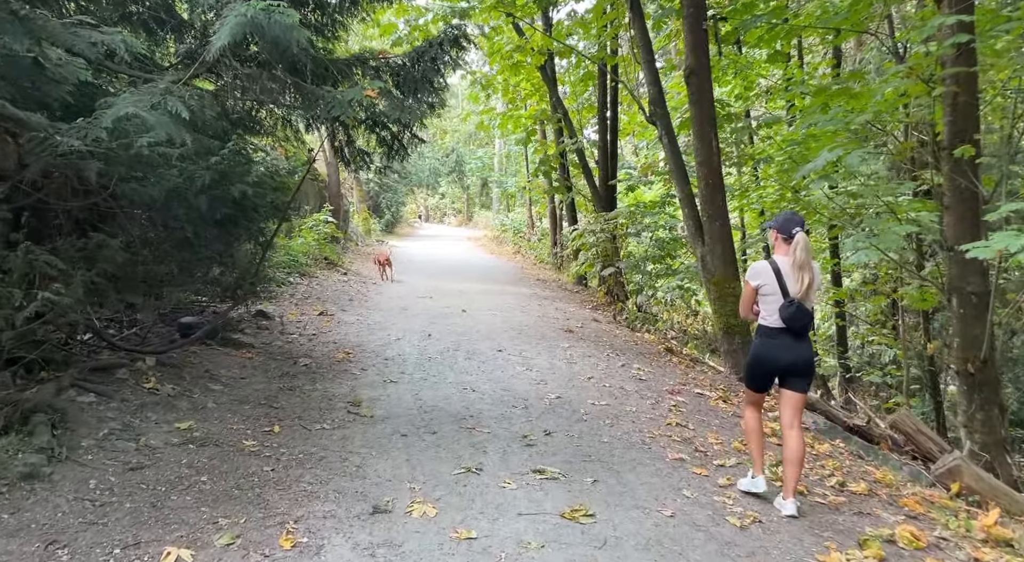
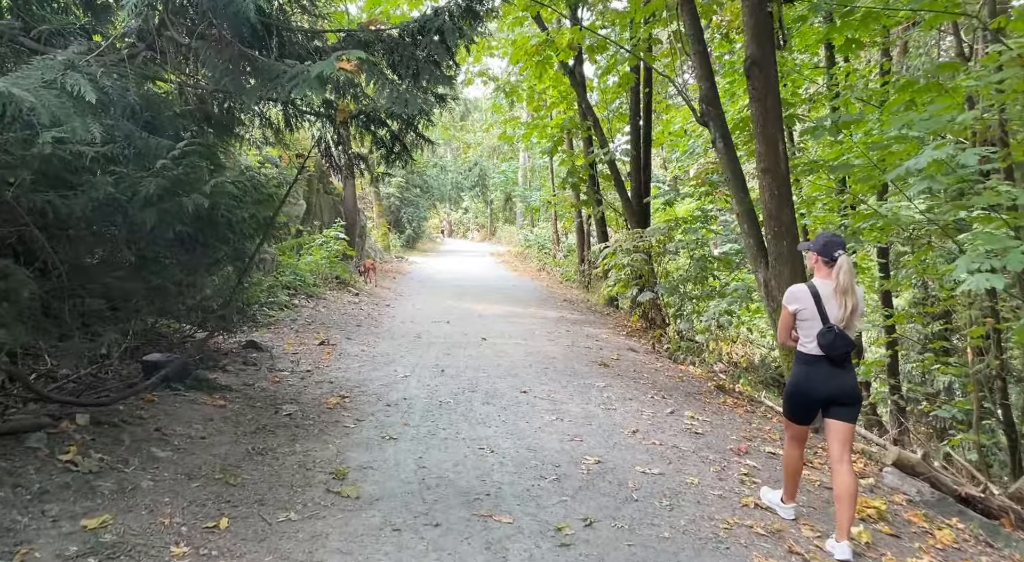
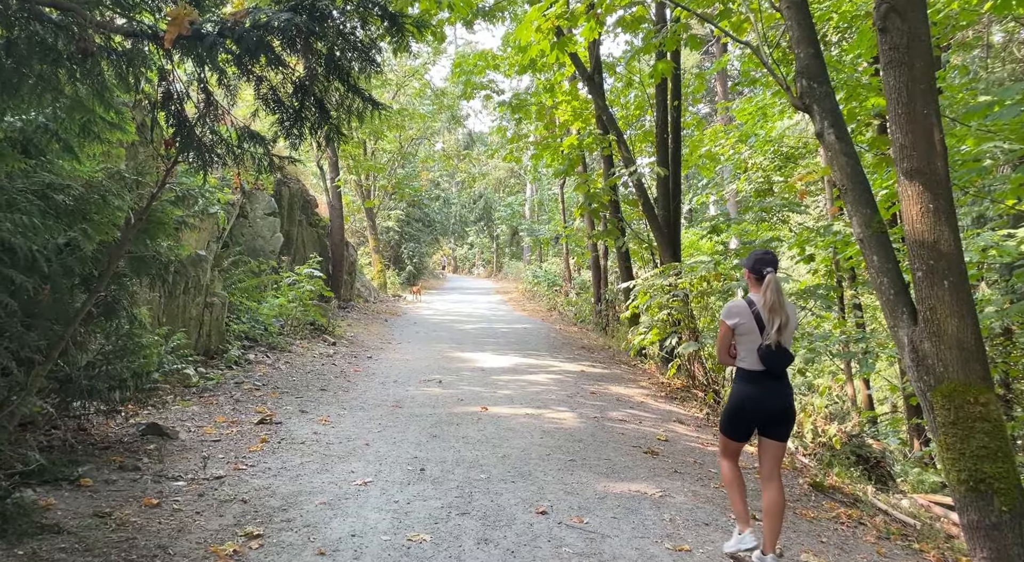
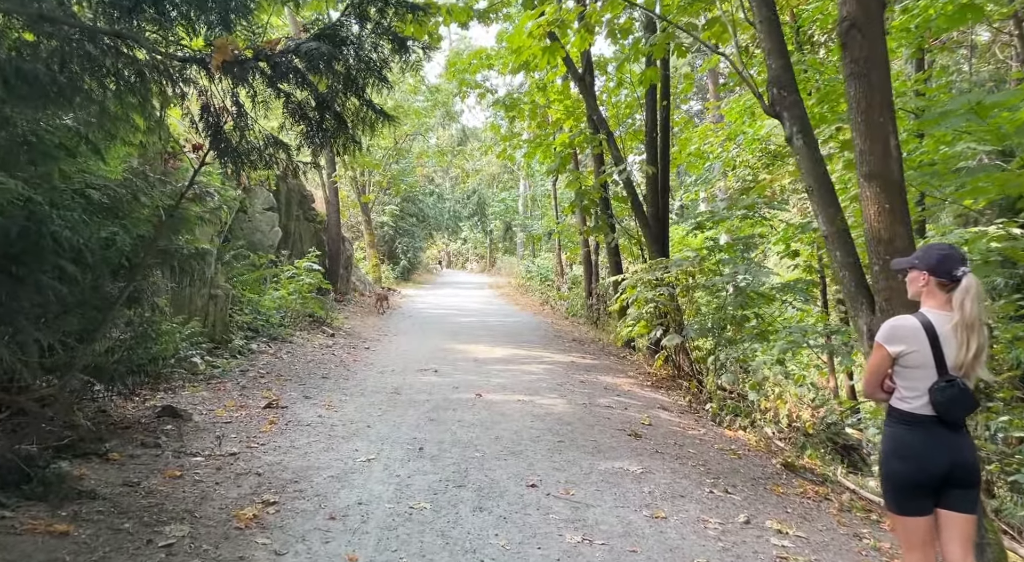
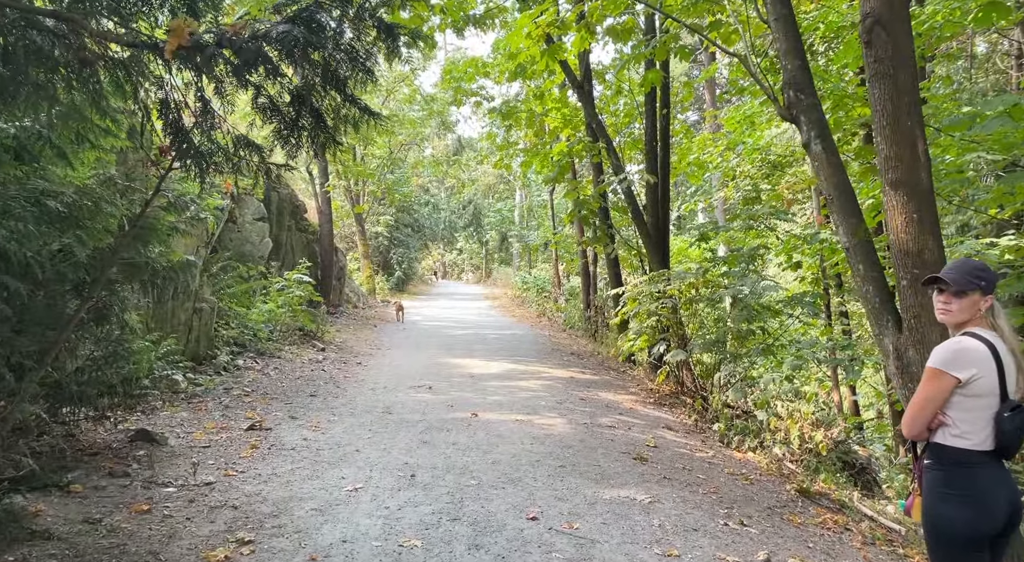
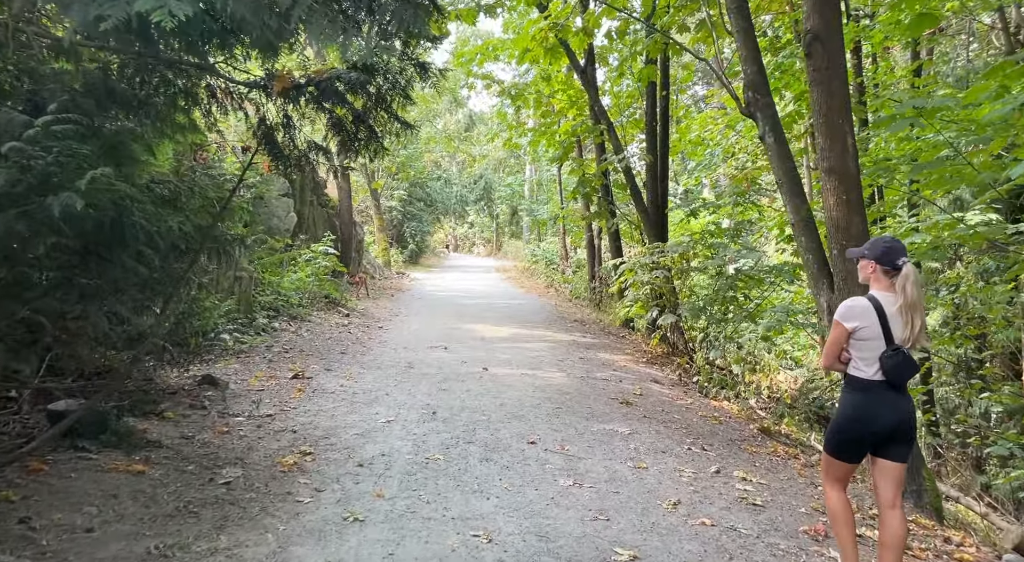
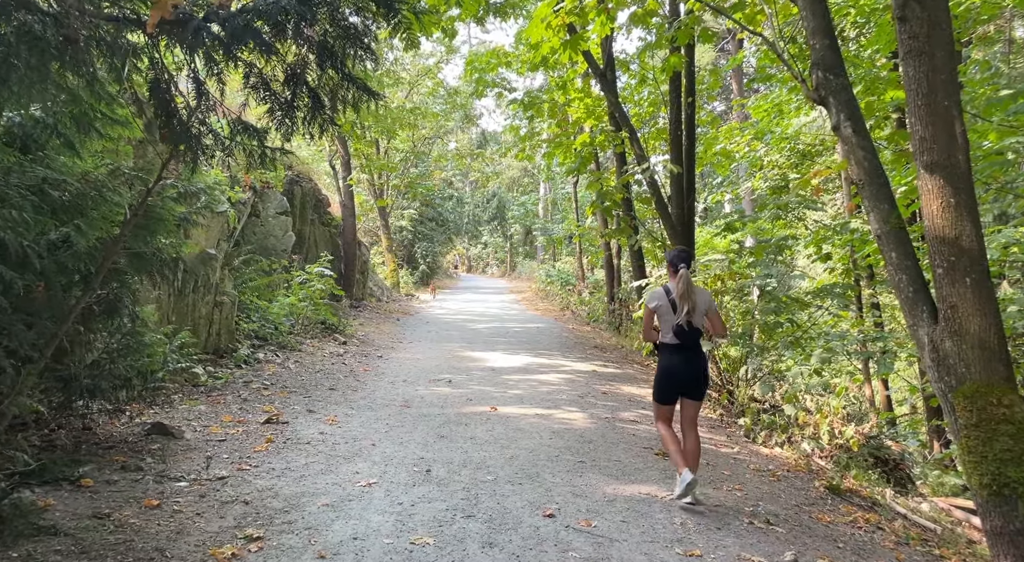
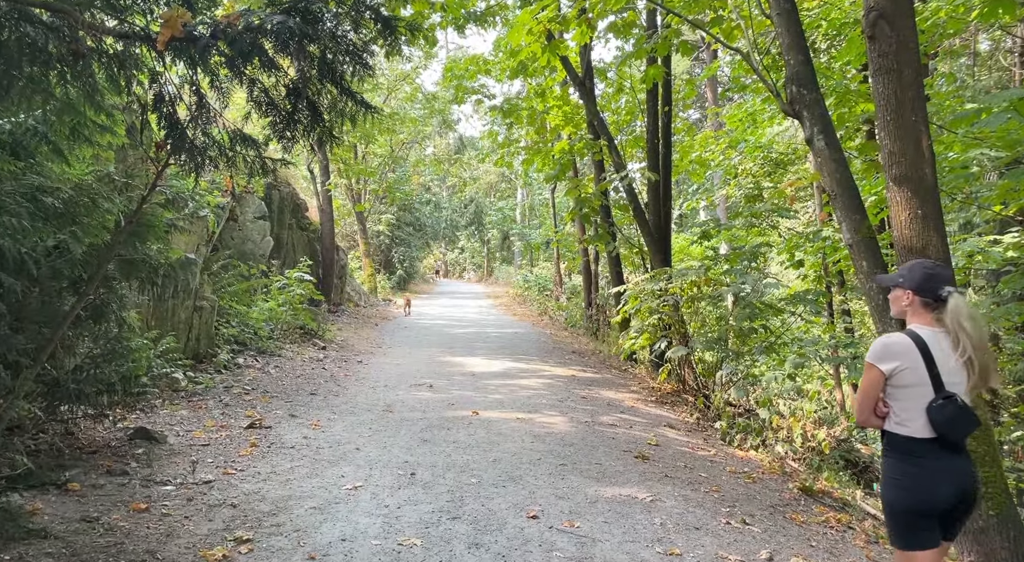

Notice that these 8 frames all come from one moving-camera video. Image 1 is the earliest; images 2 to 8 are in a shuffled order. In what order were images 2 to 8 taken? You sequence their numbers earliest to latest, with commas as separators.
2, 6, 4, 5, 8, 3, 7
